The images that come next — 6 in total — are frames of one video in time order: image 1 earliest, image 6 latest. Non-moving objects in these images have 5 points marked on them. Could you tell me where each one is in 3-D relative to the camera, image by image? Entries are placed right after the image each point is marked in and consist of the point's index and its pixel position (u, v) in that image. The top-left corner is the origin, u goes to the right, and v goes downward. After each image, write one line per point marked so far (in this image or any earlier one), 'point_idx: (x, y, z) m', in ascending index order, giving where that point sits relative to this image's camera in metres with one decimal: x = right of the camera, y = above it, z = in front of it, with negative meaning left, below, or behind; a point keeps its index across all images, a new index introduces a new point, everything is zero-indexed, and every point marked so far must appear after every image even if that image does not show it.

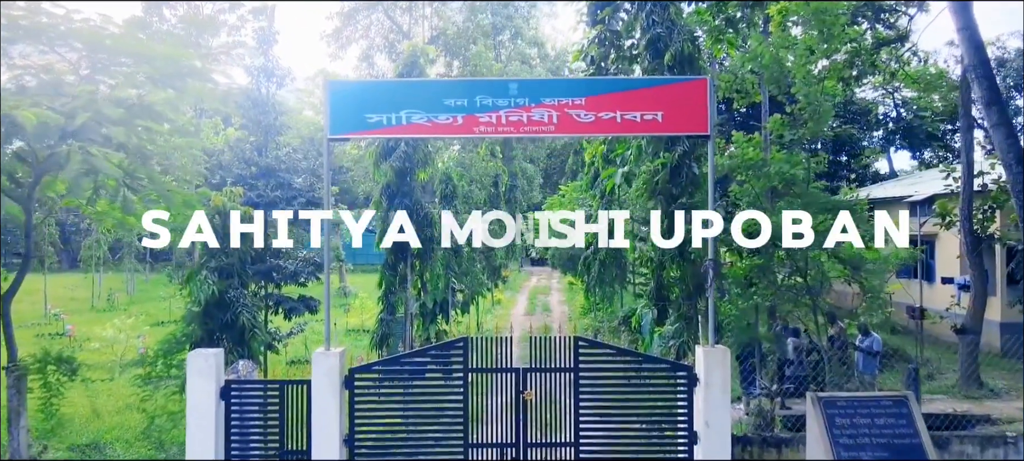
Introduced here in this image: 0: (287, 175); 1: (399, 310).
0: (-2.5, +0.6, +7.7) m
1: (-1.3, -0.9, +8.1) m
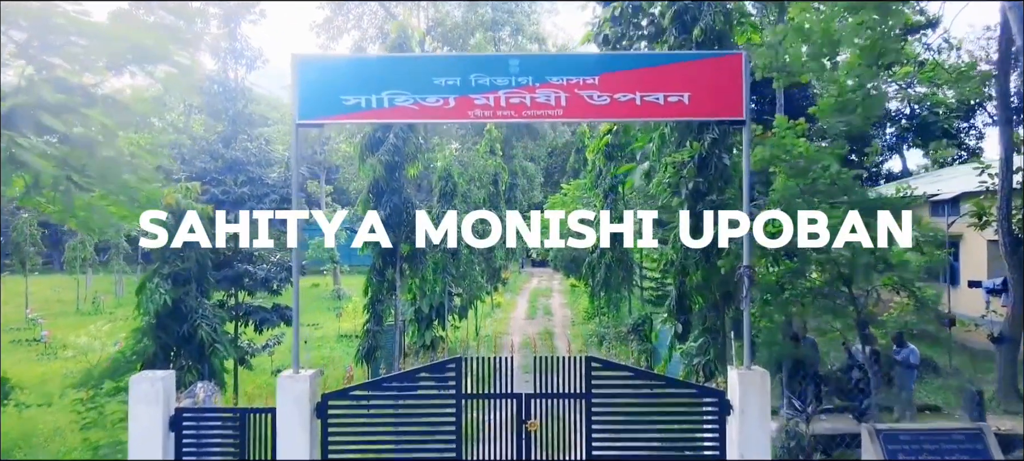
0: (-2.5, +0.6, +7.0) m
1: (-1.3, -0.9, +7.3) m
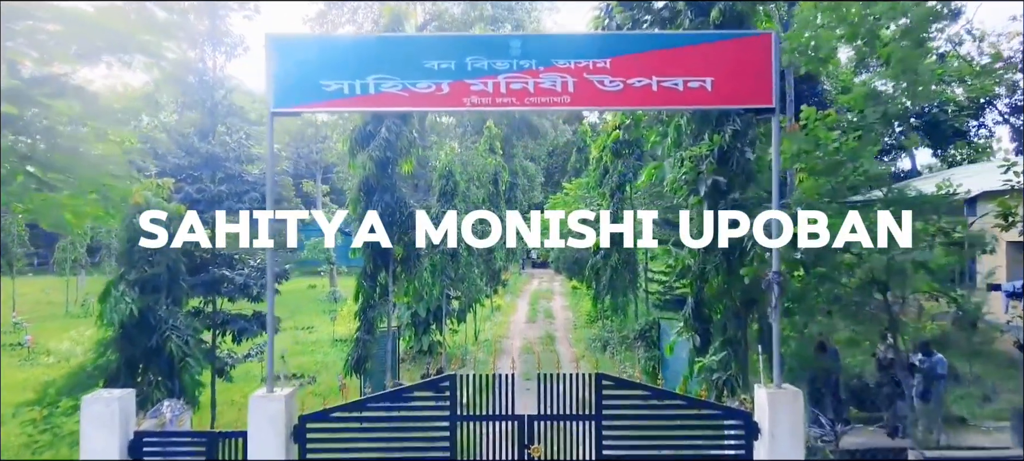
0: (-2.5, +0.6, +6.5) m
1: (-1.3, -0.9, +6.9) m
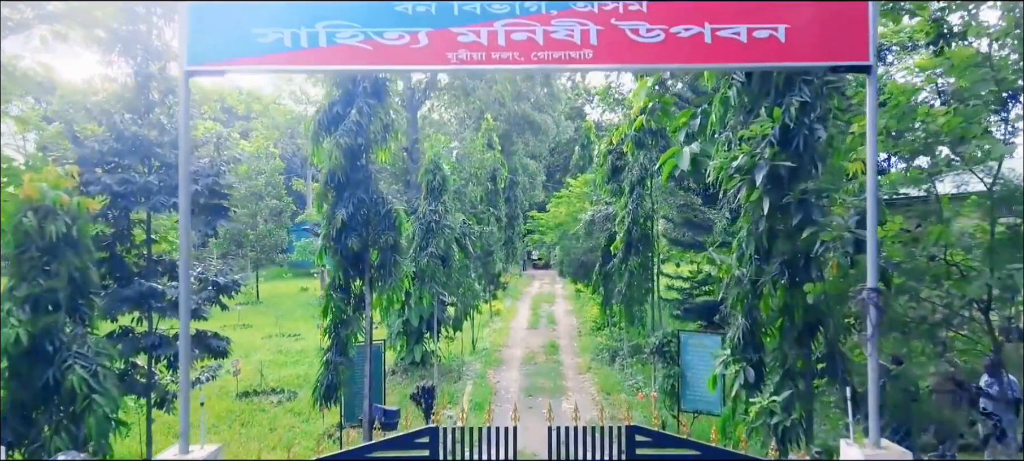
0: (-2.5, +0.6, +5.4) m
1: (-1.3, -0.9, +5.8) m
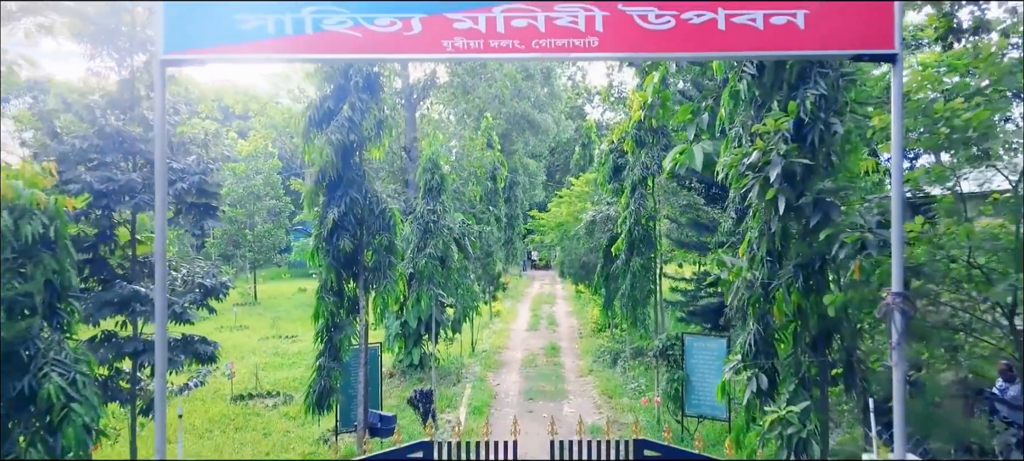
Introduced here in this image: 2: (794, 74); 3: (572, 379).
0: (-2.5, +0.6, +5.2) m
1: (-1.3, -0.9, +5.6) m
2: (+1.5, +0.8, +3.7) m
3: (+0.7, -1.8, +8.7) m
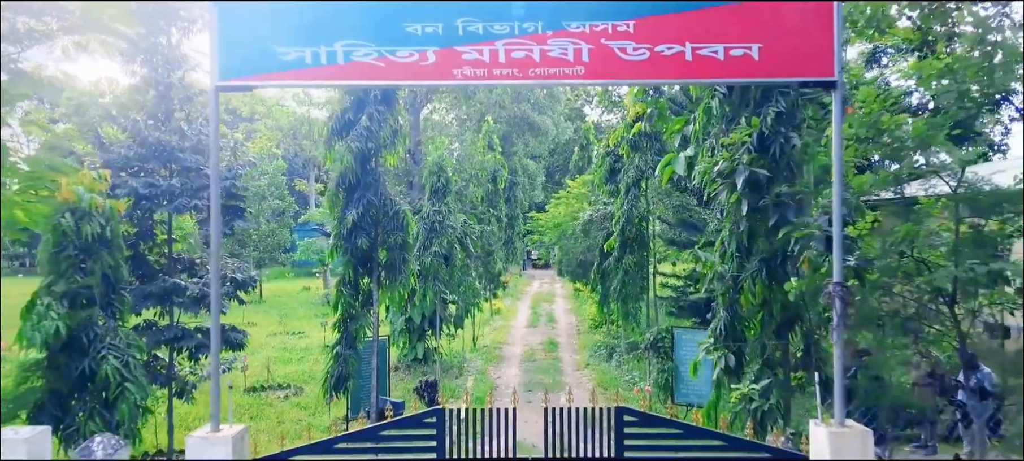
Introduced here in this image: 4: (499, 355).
0: (-2.5, +0.6, +5.7) m
1: (-1.3, -0.9, +6.1) m
2: (+1.5, +0.8, +4.2) m
3: (+0.7, -1.8, +9.2) m
4: (-0.2, -1.8, +10.4) m
